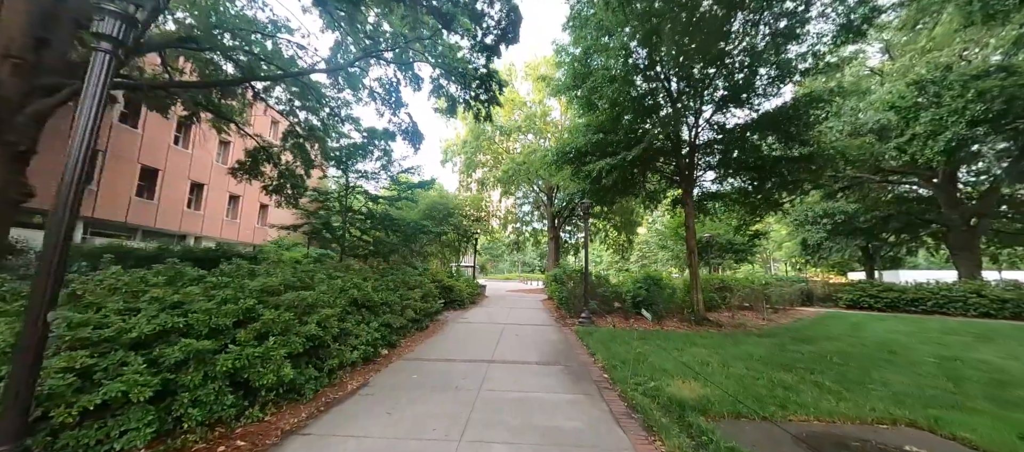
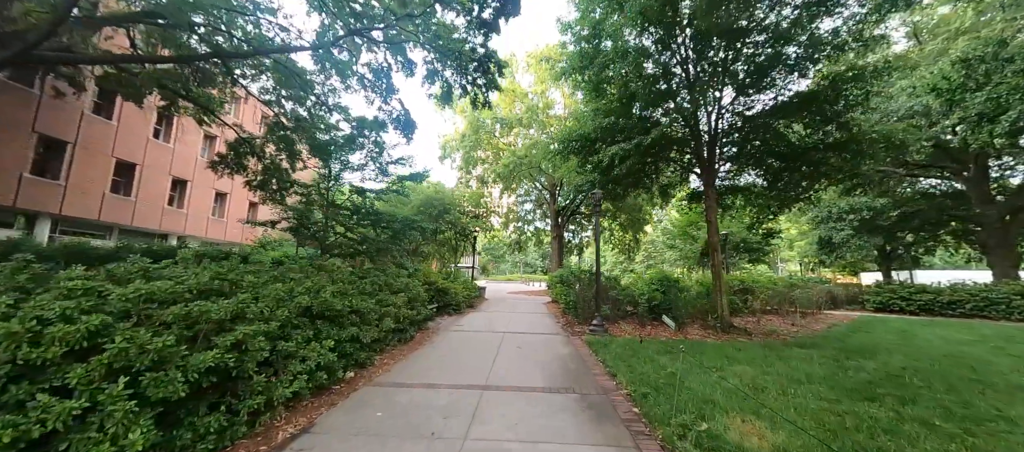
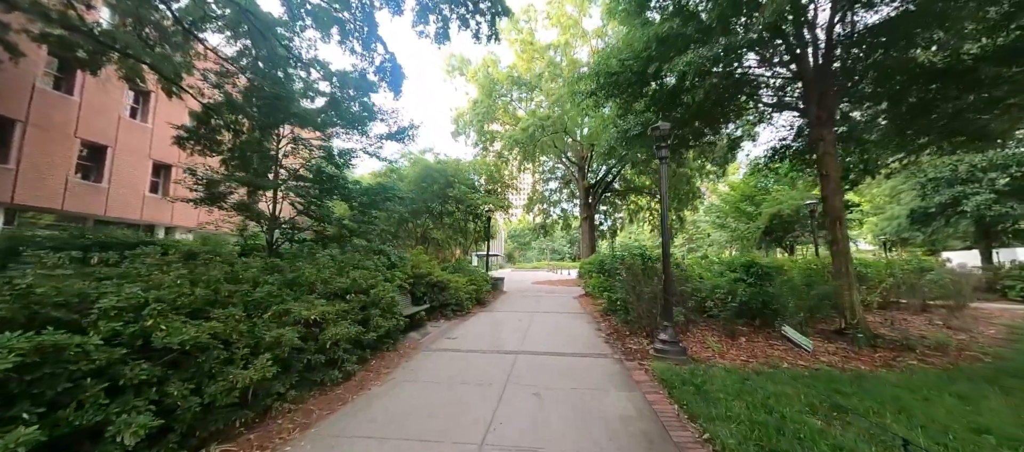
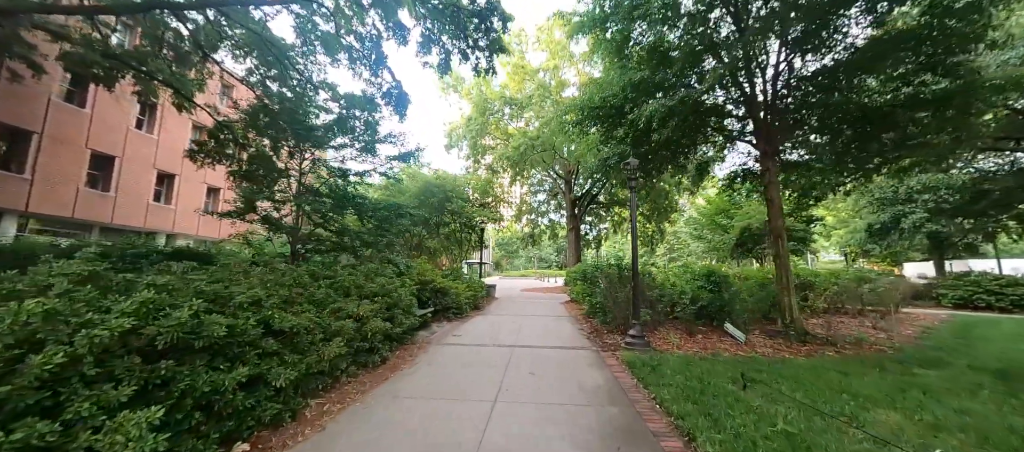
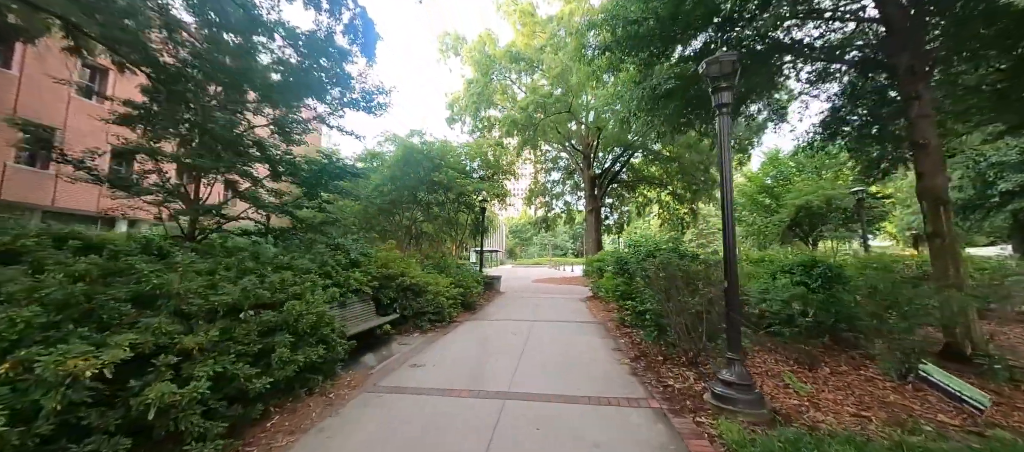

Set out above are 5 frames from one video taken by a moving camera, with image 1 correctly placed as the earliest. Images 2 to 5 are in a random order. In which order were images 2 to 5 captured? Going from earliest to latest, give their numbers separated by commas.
2, 4, 3, 5
